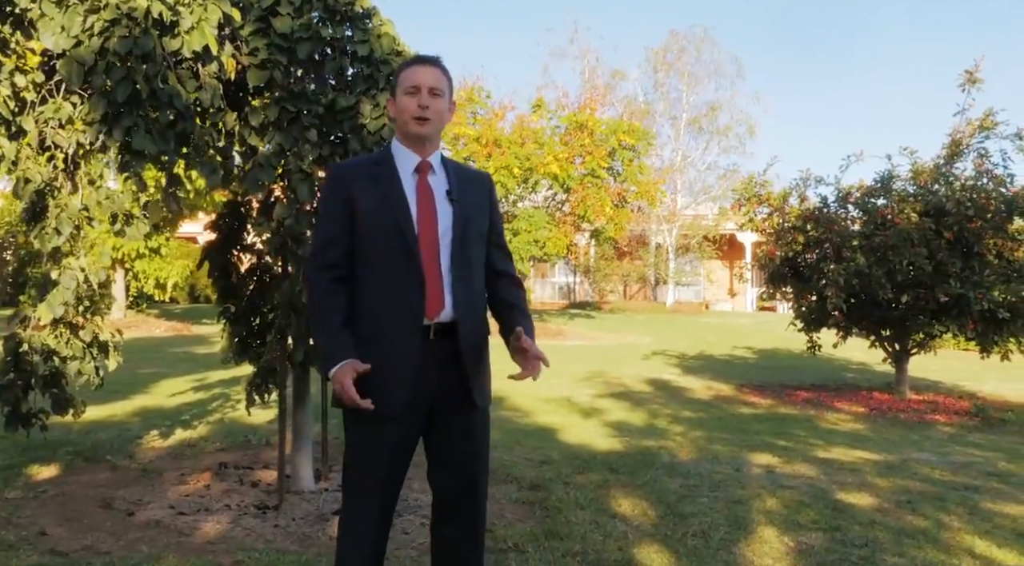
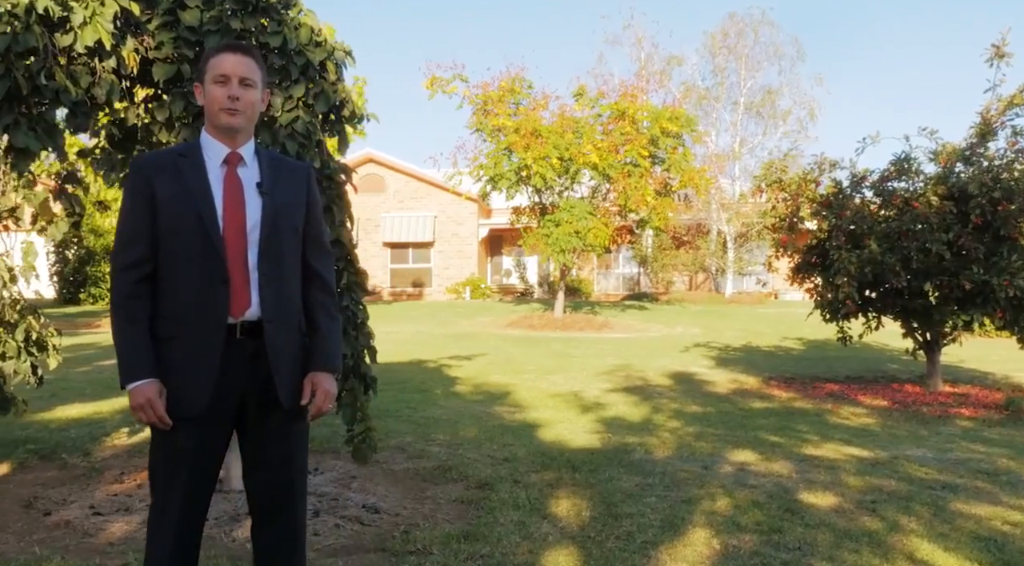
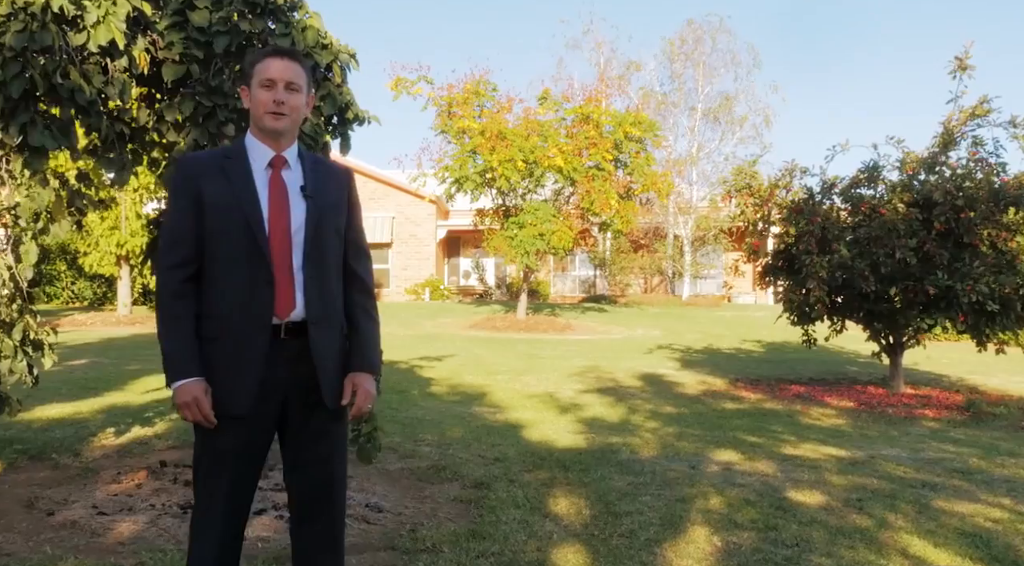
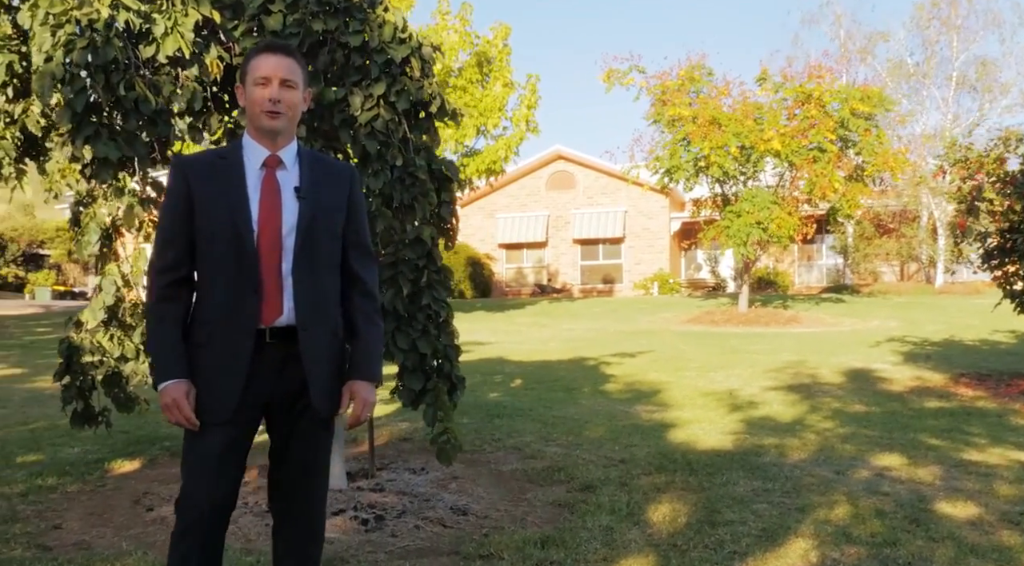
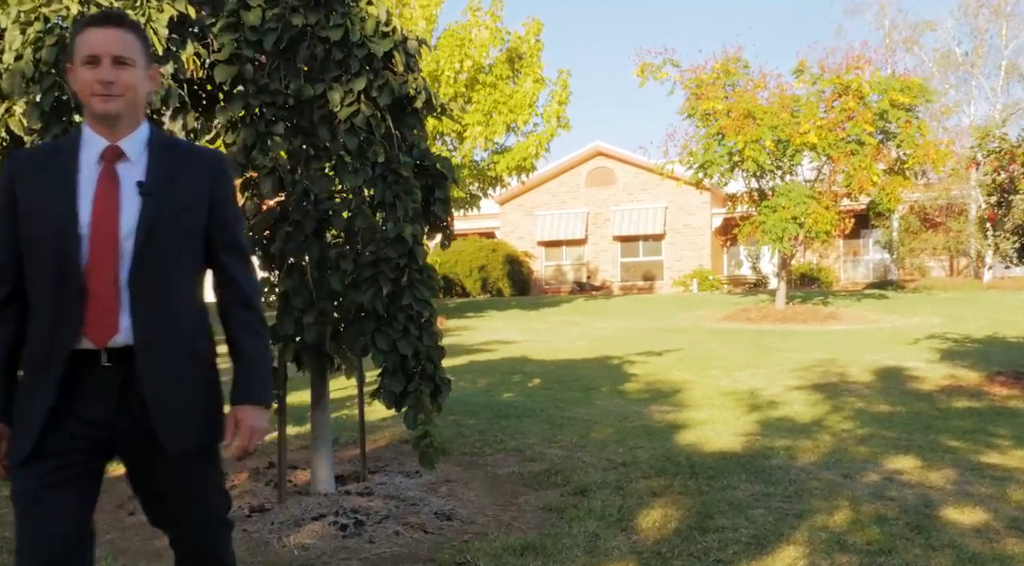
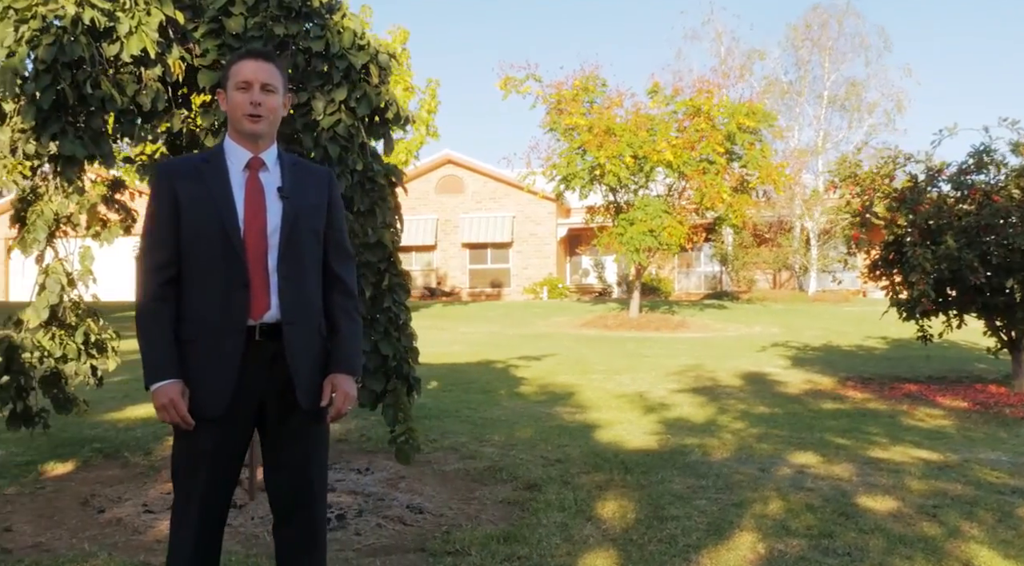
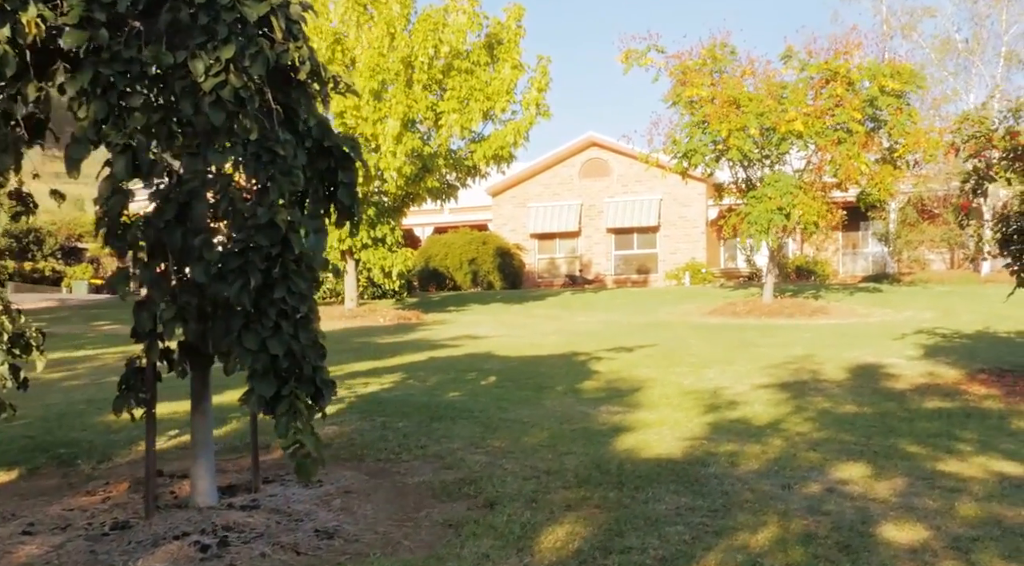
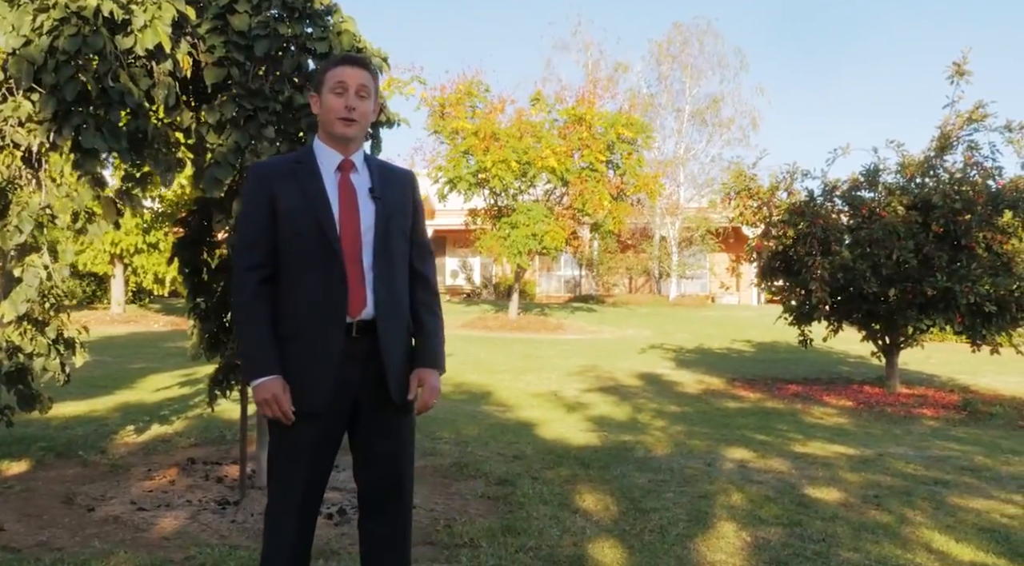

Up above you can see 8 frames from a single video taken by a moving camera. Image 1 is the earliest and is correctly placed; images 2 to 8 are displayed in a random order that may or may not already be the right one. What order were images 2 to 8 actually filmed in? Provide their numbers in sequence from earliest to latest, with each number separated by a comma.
8, 3, 2, 6, 4, 5, 7
